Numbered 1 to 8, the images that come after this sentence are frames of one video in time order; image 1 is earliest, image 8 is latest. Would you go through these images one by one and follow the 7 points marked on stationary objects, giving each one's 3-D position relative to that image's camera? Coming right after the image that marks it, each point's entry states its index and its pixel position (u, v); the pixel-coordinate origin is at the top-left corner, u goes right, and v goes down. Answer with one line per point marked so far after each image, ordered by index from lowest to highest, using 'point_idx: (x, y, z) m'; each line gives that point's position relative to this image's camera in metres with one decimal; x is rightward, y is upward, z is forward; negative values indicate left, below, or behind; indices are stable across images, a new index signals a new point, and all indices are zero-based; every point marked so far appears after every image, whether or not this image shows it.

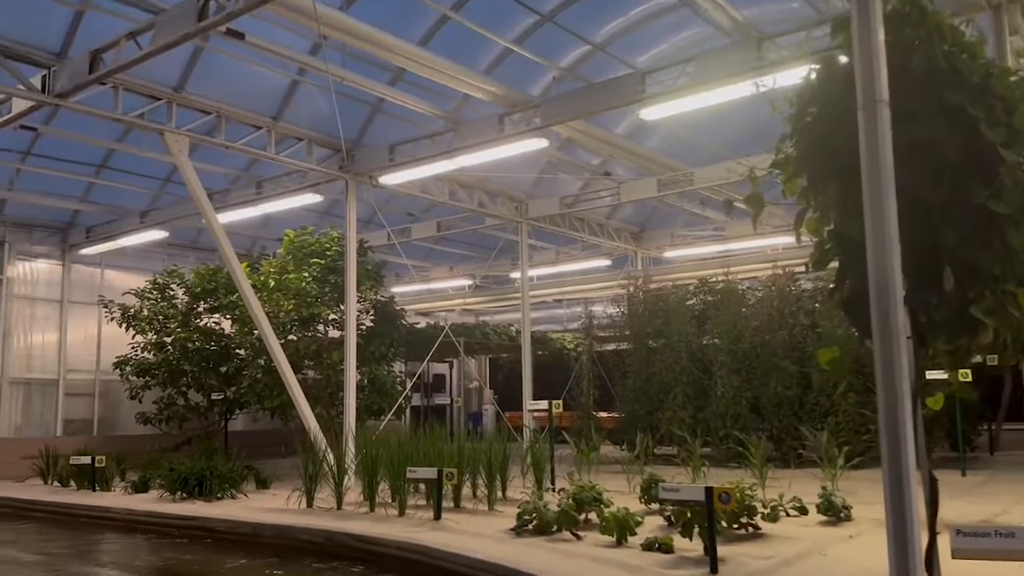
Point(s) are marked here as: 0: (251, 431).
0: (-5.0, -2.7, +15.9) m
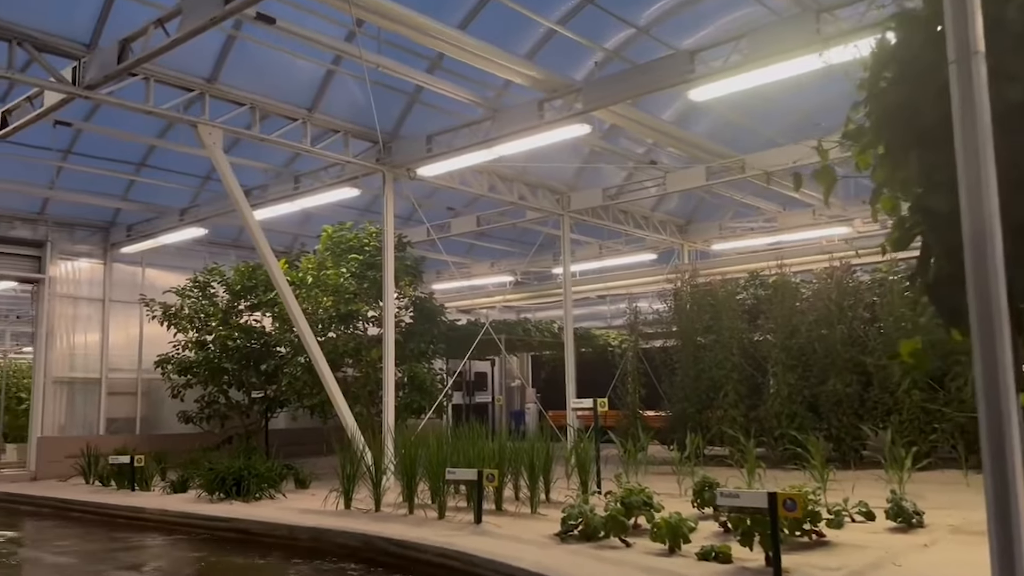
0: (-4.2, -2.7, +15.7) m
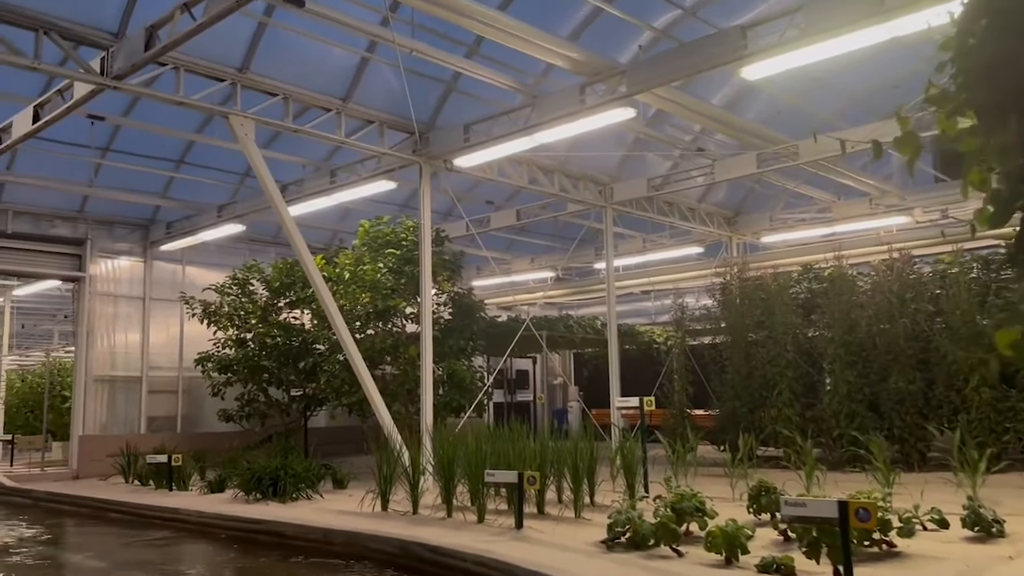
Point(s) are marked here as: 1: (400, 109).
0: (-3.4, -2.6, +15.5) m
1: (-1.3, +2.1, +9.8) m
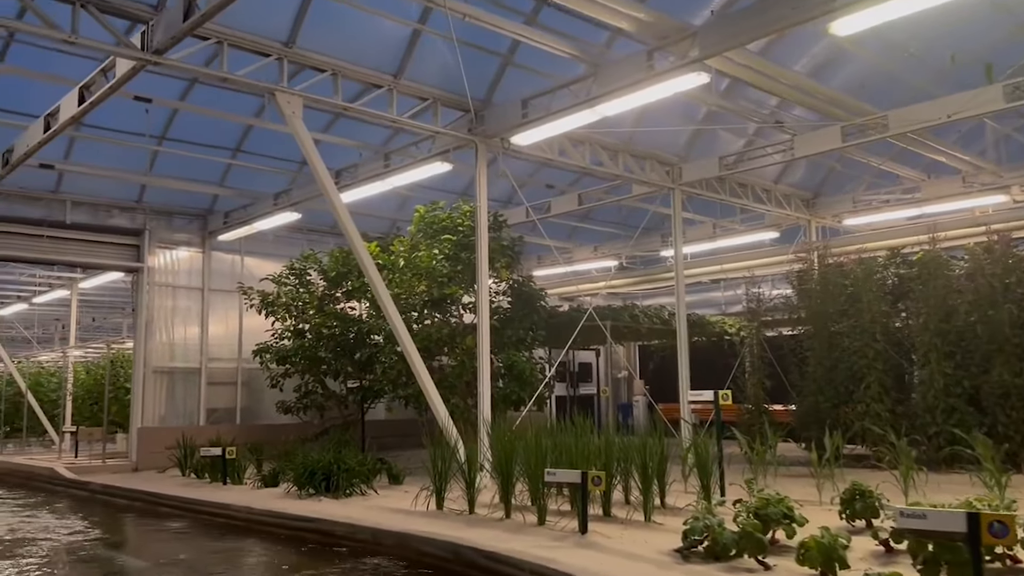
0: (-2.3, -2.5, +15.2) m
1: (-0.6, +2.3, +9.2) m
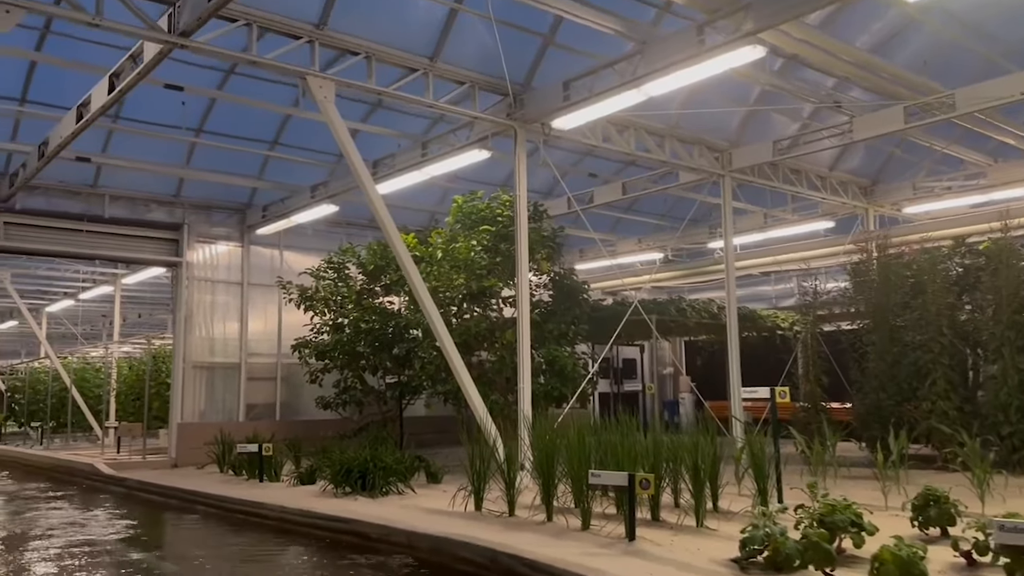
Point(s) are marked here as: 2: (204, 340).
0: (-1.5, -2.3, +14.9) m
1: (-0.2, +2.4, +8.9) m
2: (-5.2, -0.9, +14.1) m
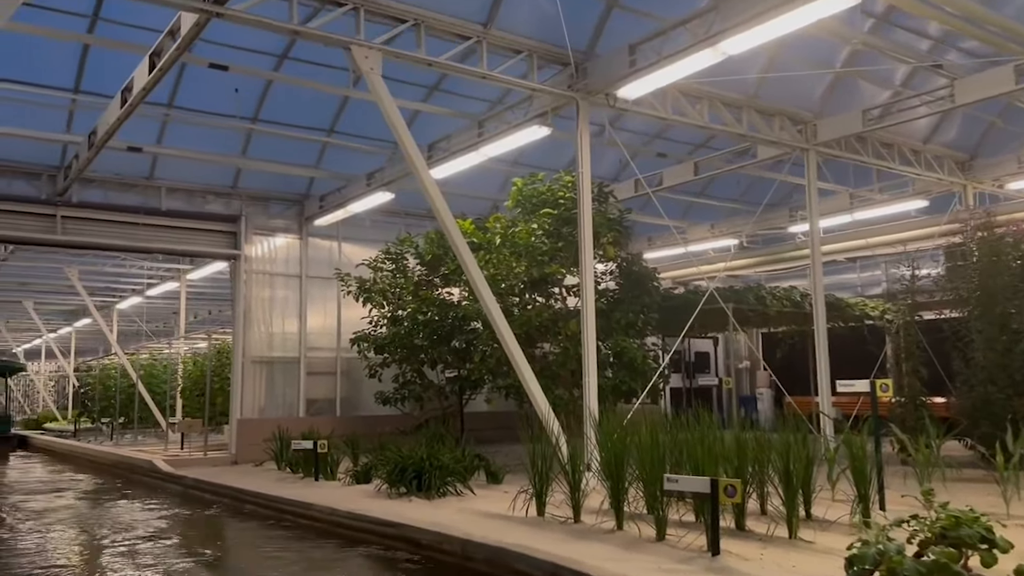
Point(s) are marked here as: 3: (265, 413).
0: (-0.4, -2.2, +14.3) m
1: (+0.4, +2.5, +8.2) m
2: (-4.2, -0.8, +13.8) m
3: (-4.1, -2.0, +13.6) m
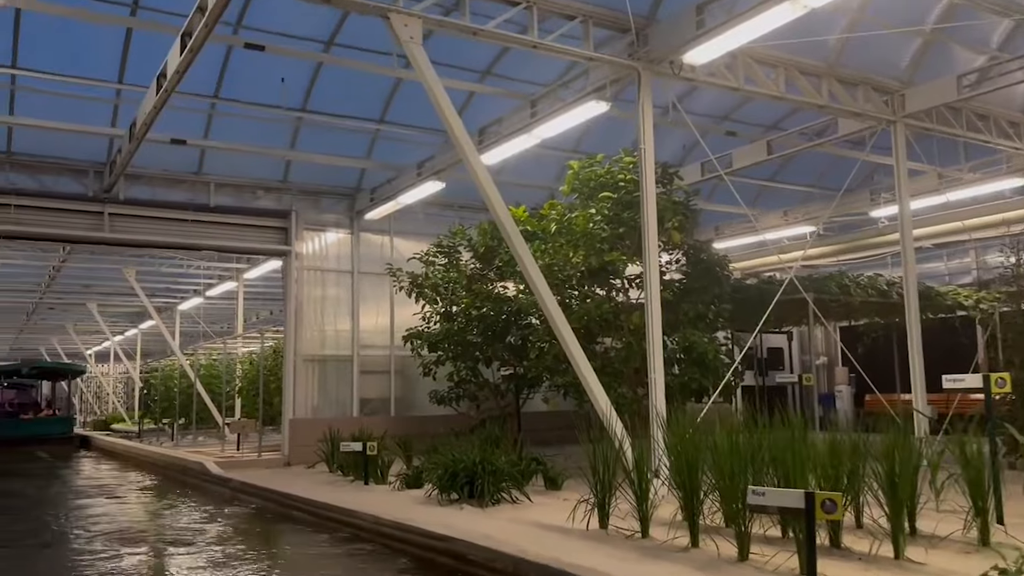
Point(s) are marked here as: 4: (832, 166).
0: (+0.6, -2.1, +13.7) m
1: (+0.9, +2.6, +7.5) m
2: (-3.2, -0.7, +13.4) m
3: (-3.1, -2.0, +13.2) m
4: (+4.9, +1.9, +12.9) m
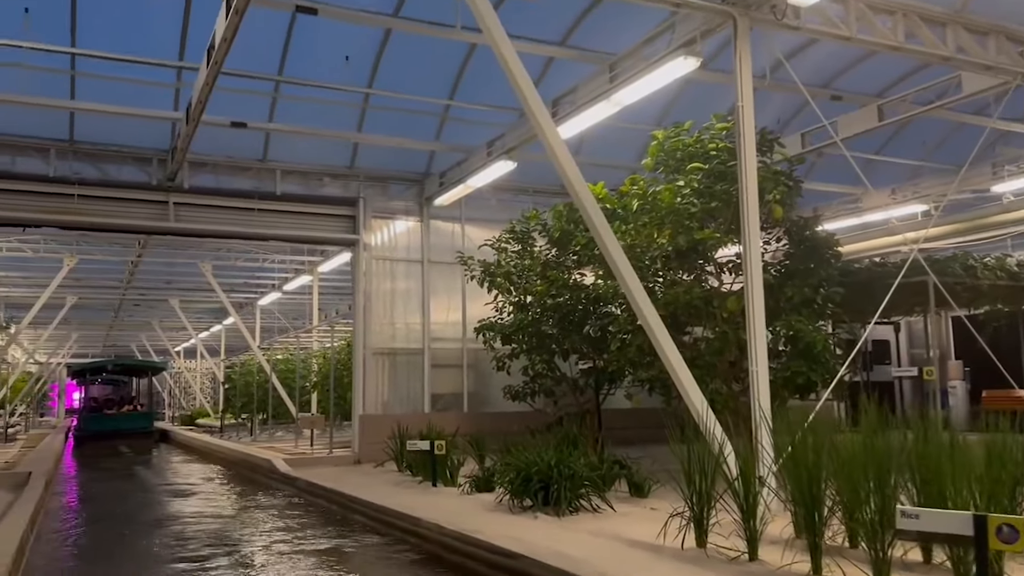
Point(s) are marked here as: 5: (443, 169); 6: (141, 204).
0: (+1.8, -1.9, +12.7) m
1: (+1.5, +2.8, +6.6) m
2: (-2.0, -0.6, +12.9) m
3: (-1.9, -1.8, +12.7) m
4: (+6.0, +2.1, +11.6) m
5: (-1.1, +1.8, +13.1) m
6: (-5.2, +1.2, +11.6) m
